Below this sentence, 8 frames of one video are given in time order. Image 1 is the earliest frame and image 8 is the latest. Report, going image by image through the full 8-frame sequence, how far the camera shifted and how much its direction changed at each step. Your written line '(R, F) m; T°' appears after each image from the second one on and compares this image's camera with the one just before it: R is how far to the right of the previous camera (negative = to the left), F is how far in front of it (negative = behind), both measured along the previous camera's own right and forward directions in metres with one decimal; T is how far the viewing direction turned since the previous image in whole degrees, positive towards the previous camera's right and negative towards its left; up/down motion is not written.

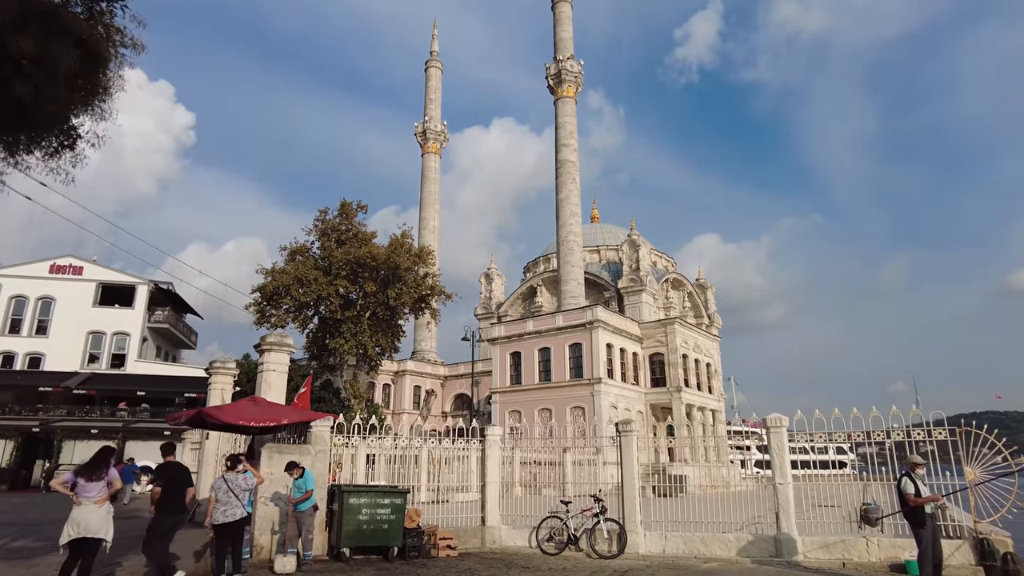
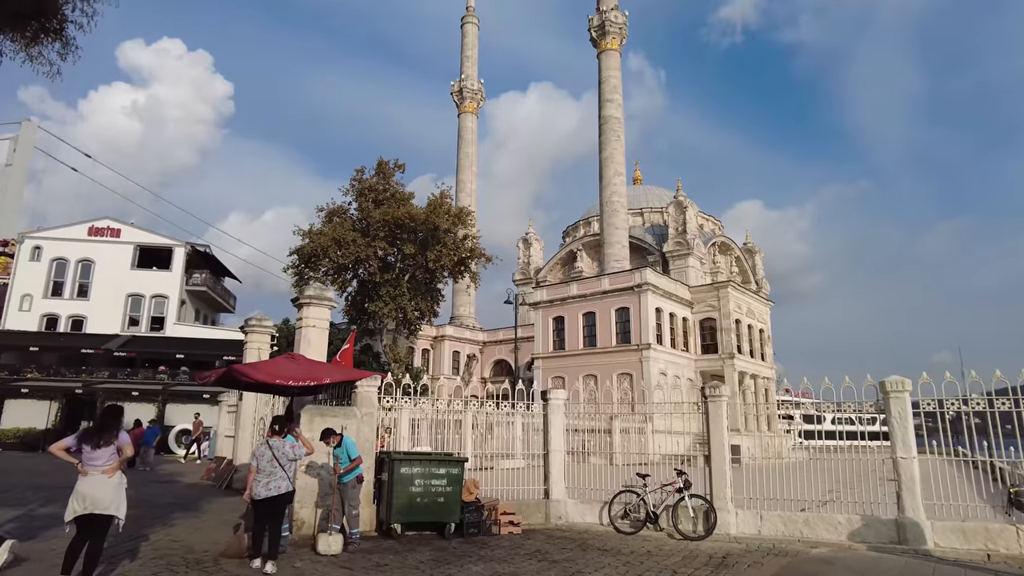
(-0.5, +1.4) m; -3°
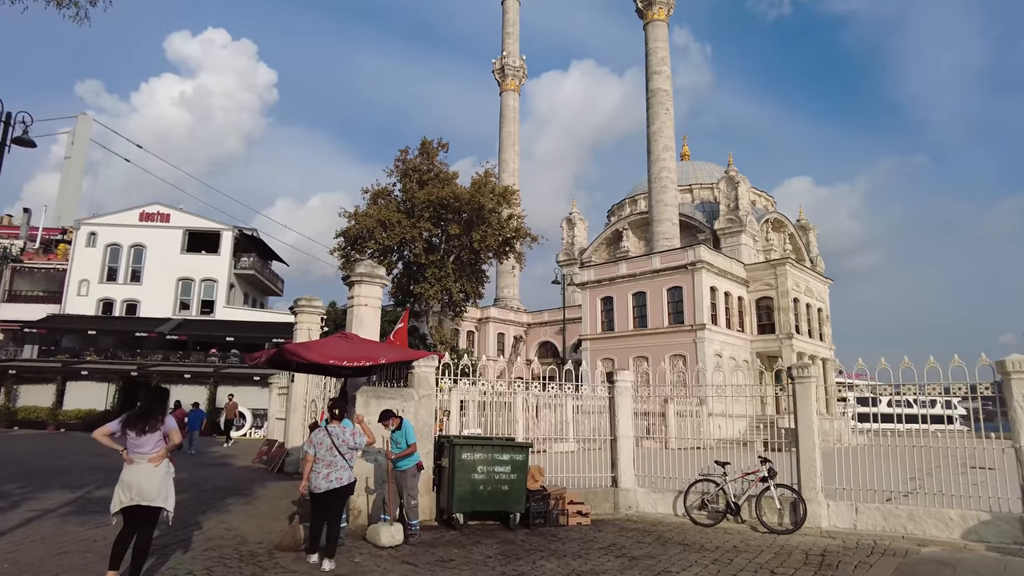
(-0.3, +0.7) m; -4°
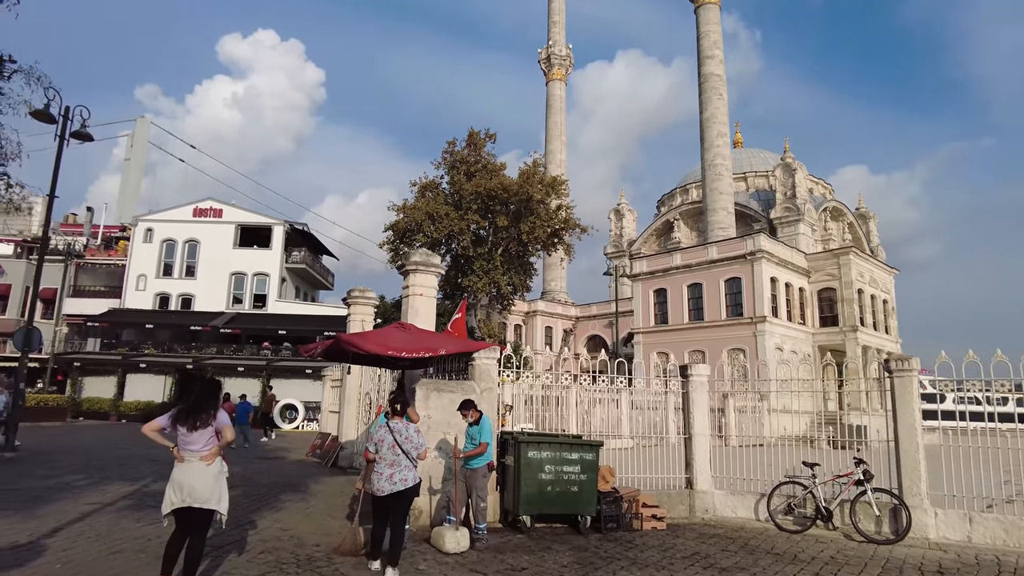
(-0.3, +0.6) m; -4°
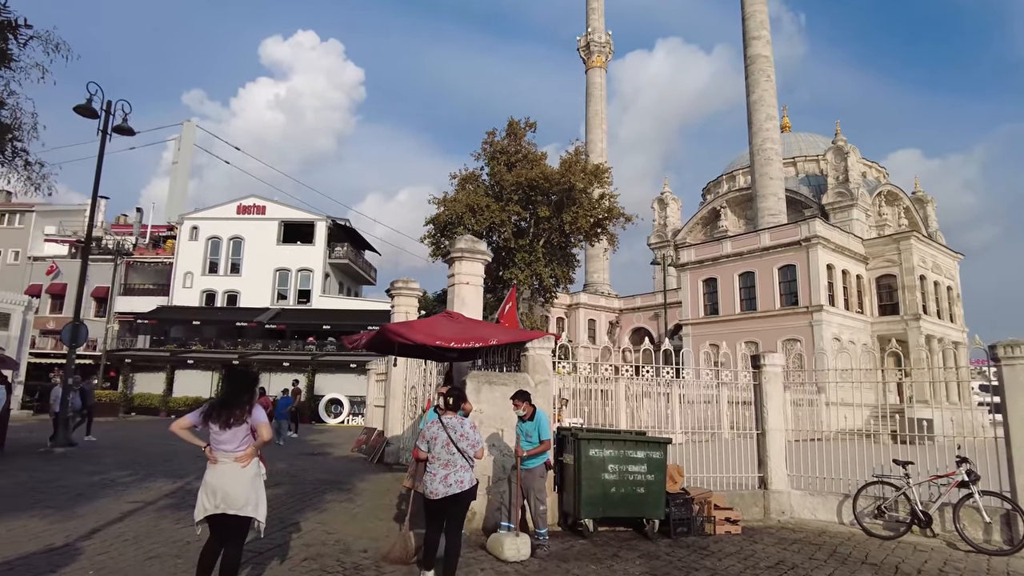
(-0.2, +0.6) m; -3°
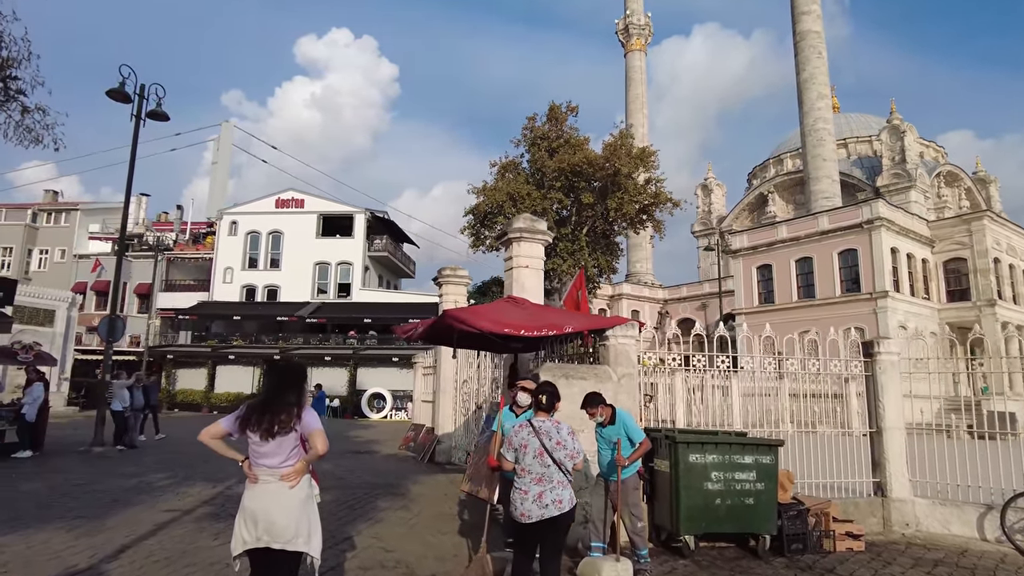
(-0.4, +1.0) m; -3°
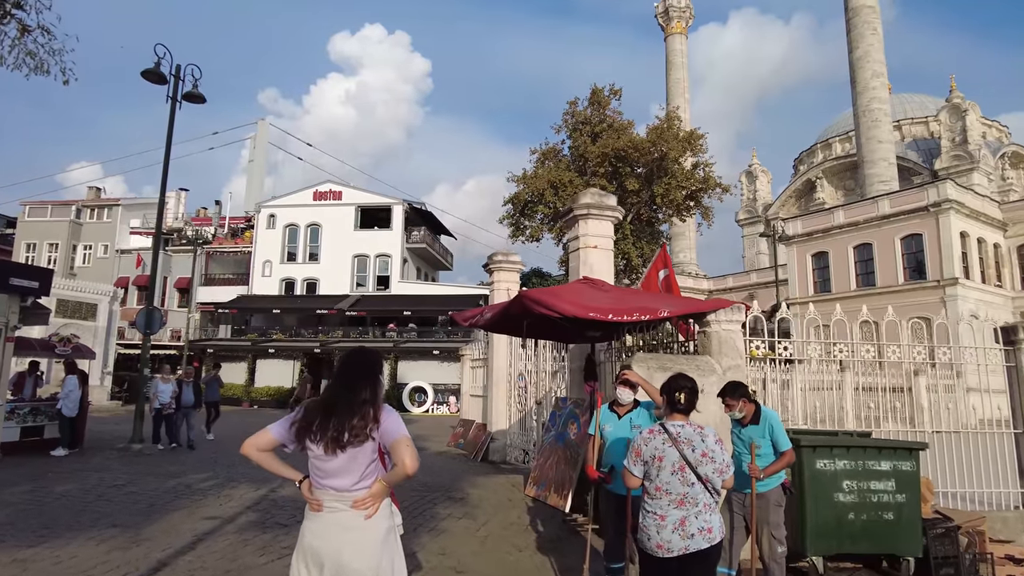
(-0.4, +0.9) m; -3°
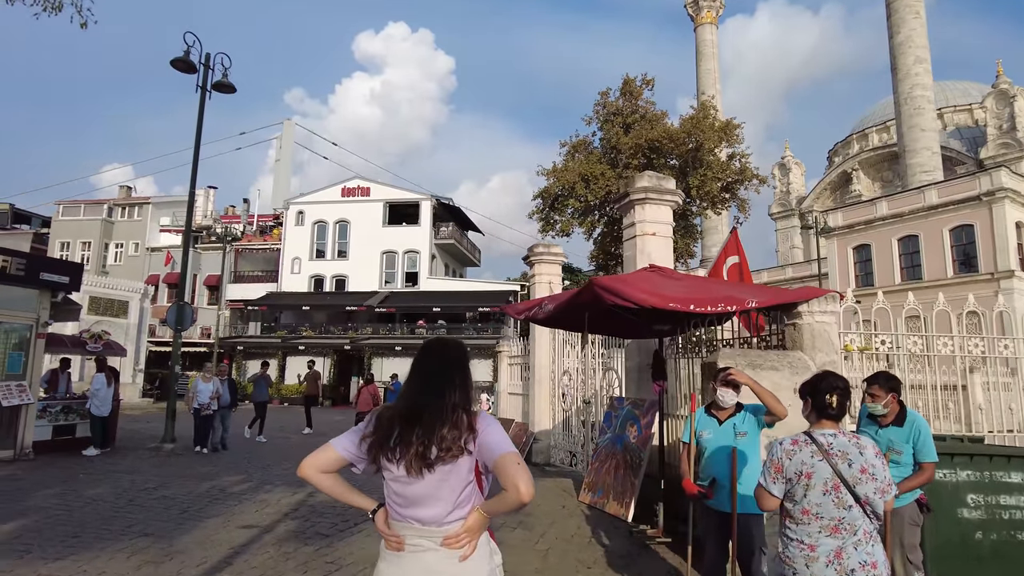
(-0.3, +0.6) m; -2°
